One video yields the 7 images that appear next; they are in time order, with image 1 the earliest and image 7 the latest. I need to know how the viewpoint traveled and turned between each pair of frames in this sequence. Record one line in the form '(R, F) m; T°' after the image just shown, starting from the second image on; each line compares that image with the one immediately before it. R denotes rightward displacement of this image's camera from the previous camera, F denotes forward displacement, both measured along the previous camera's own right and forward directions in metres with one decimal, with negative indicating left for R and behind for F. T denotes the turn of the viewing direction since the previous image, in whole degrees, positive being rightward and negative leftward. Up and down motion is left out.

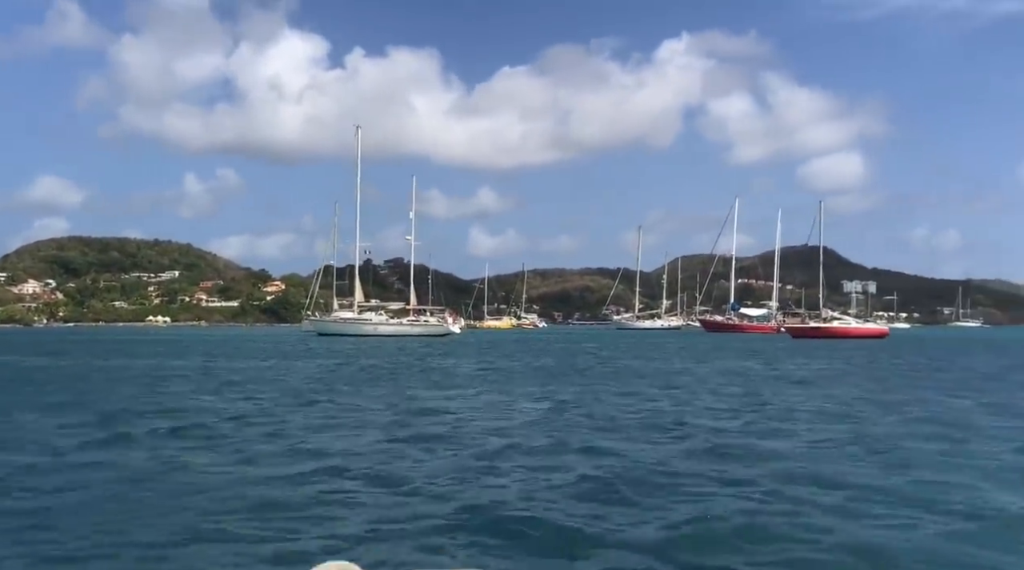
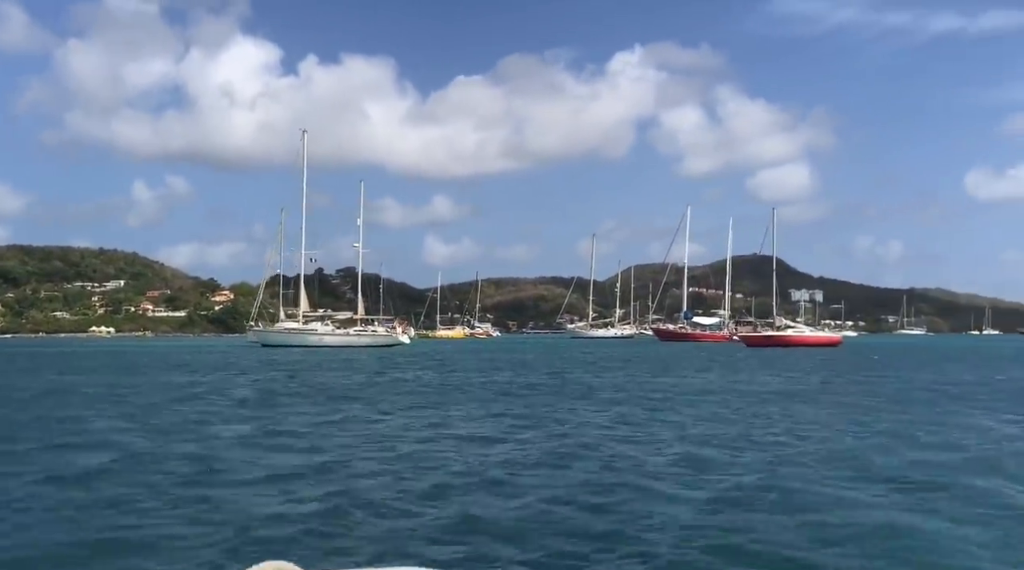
(+0.1, +2.1) m; +2°
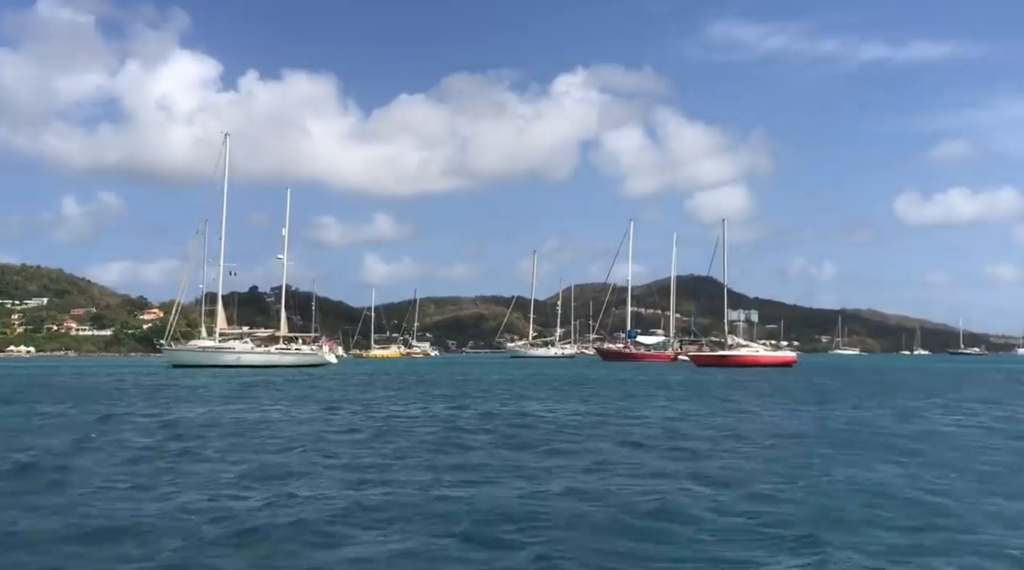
(+0.4, +6.6) m; +3°
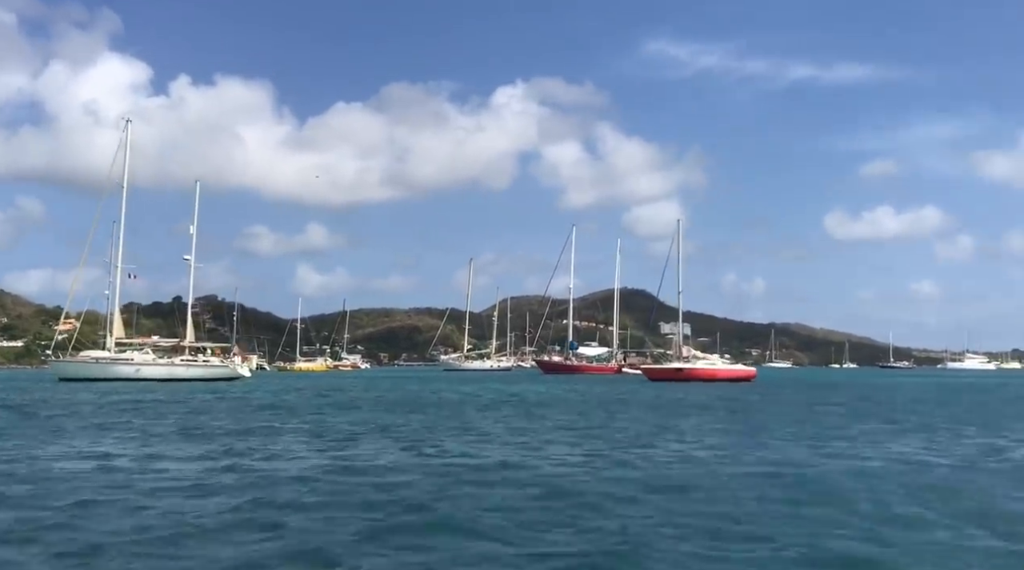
(-0.2, +9.3) m; +3°
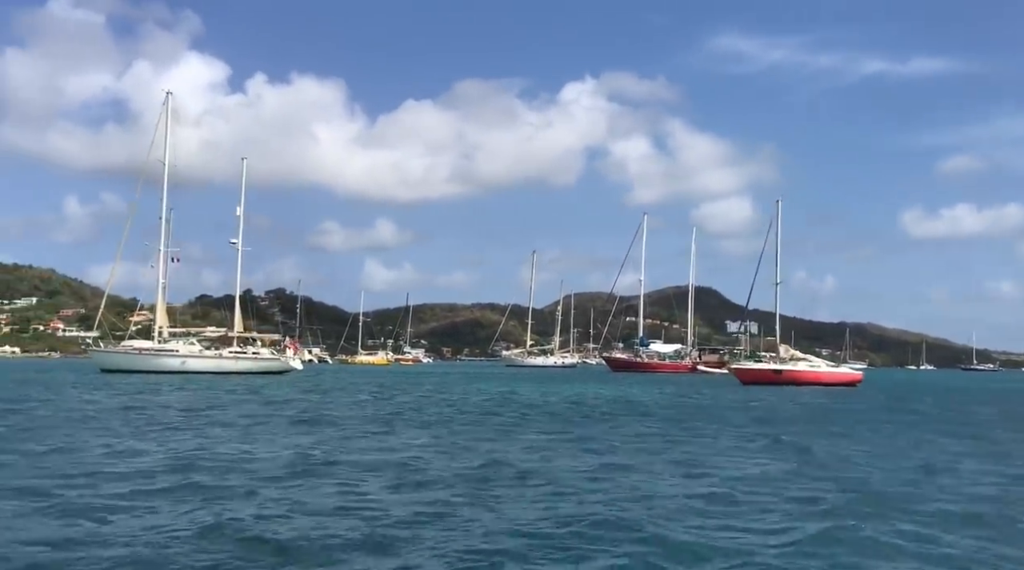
(+0.3, +4.7) m; -3°
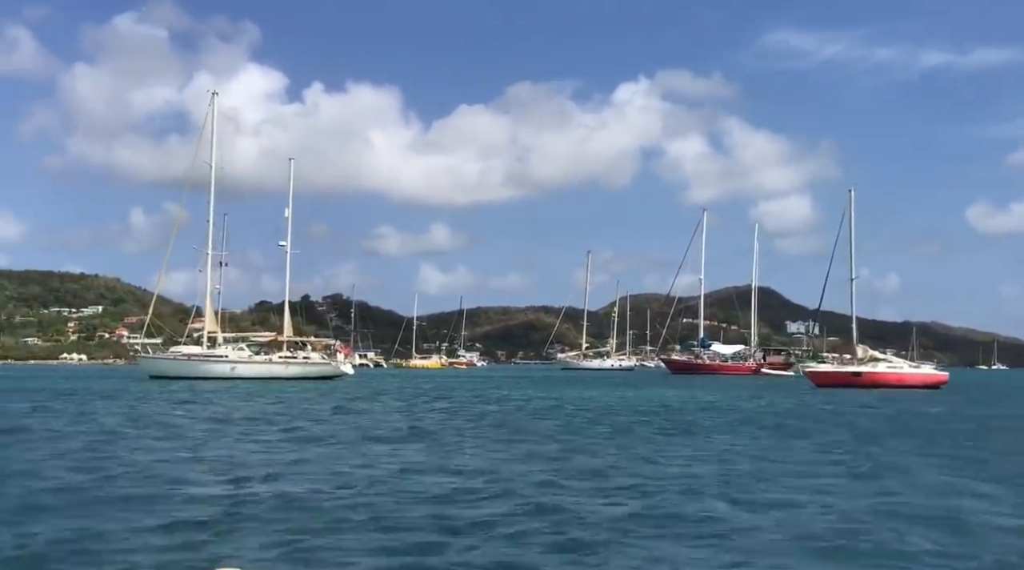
(0.0, +2.5) m; -3°
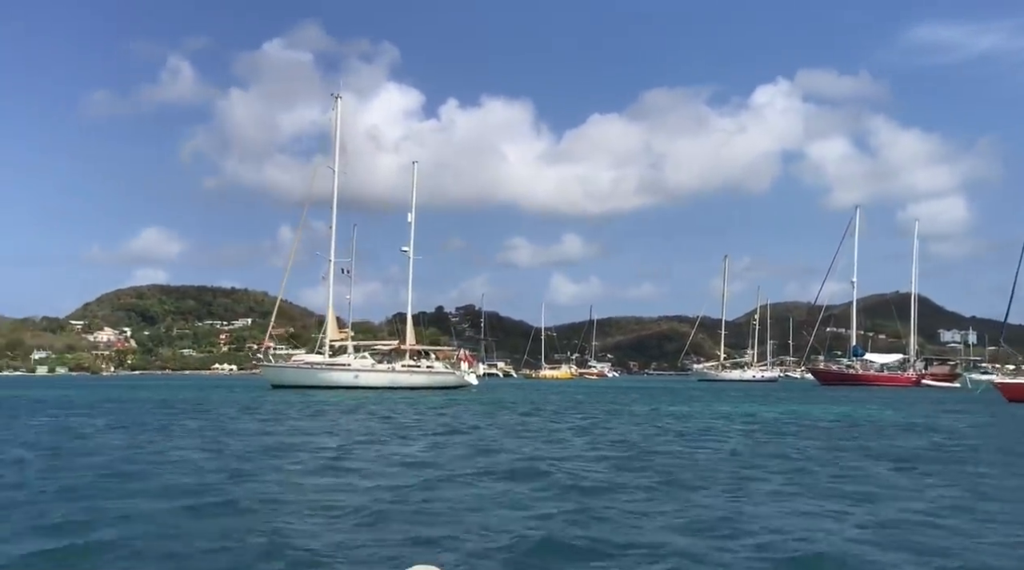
(-0.1, +4.3) m; -7°
